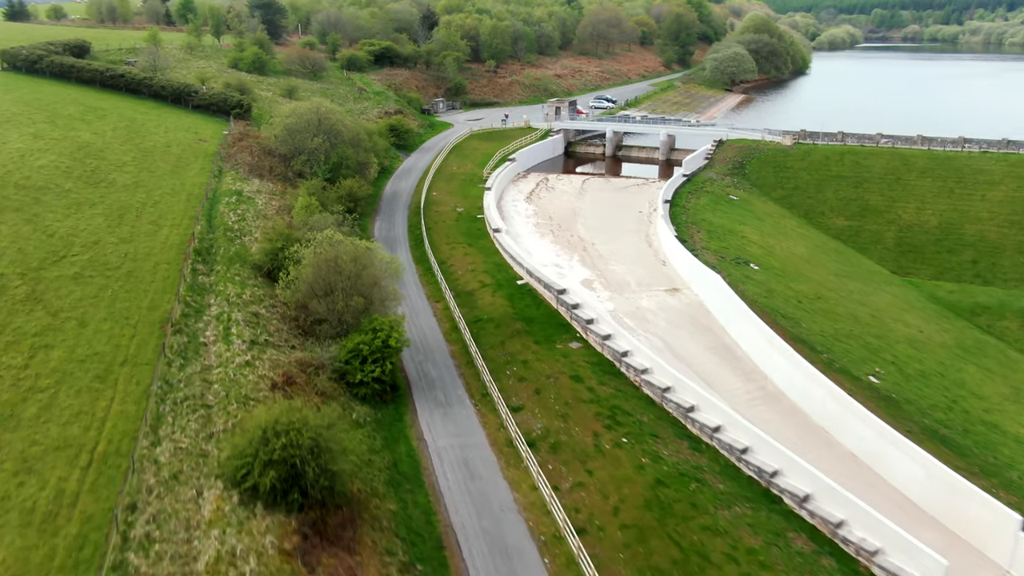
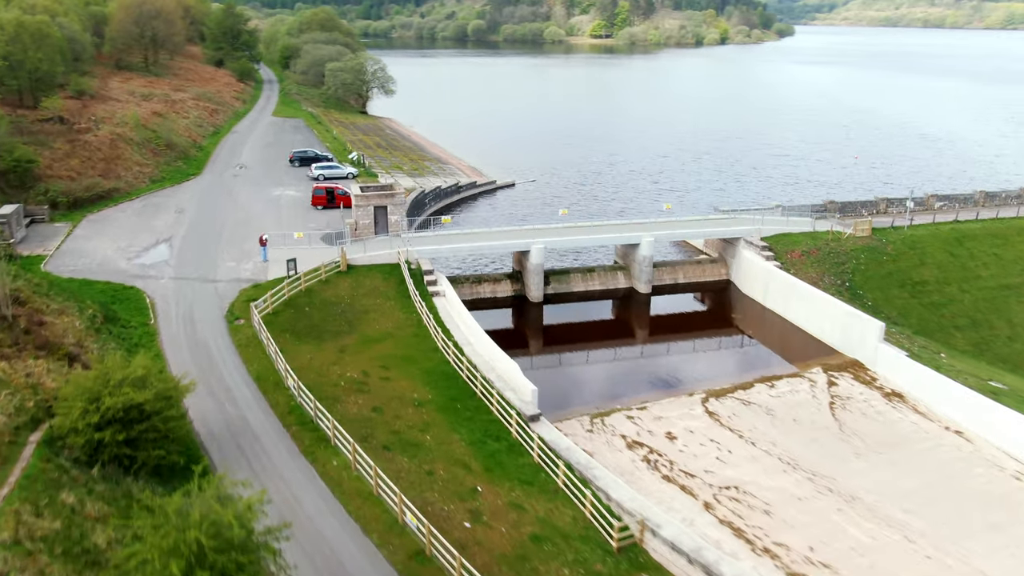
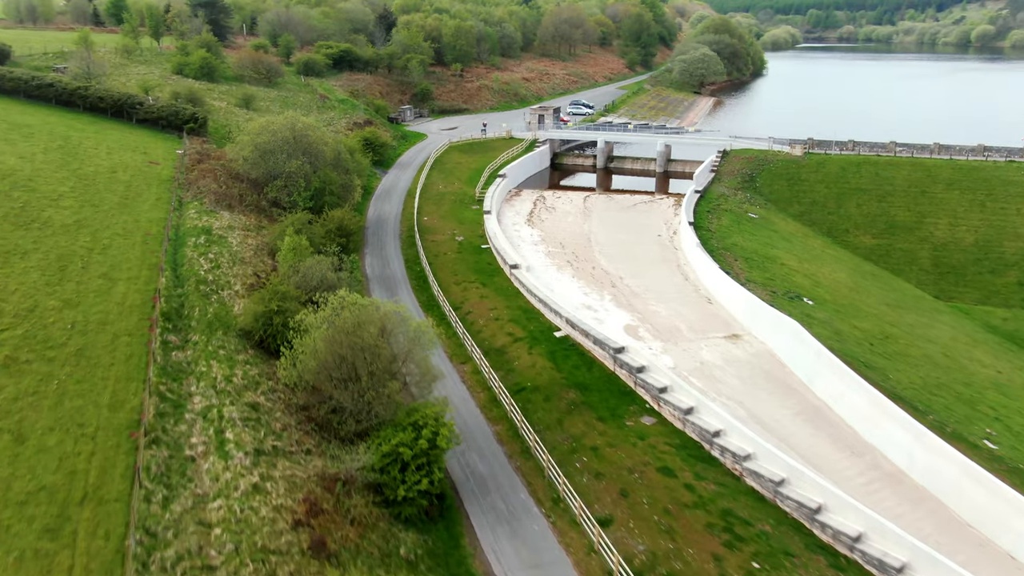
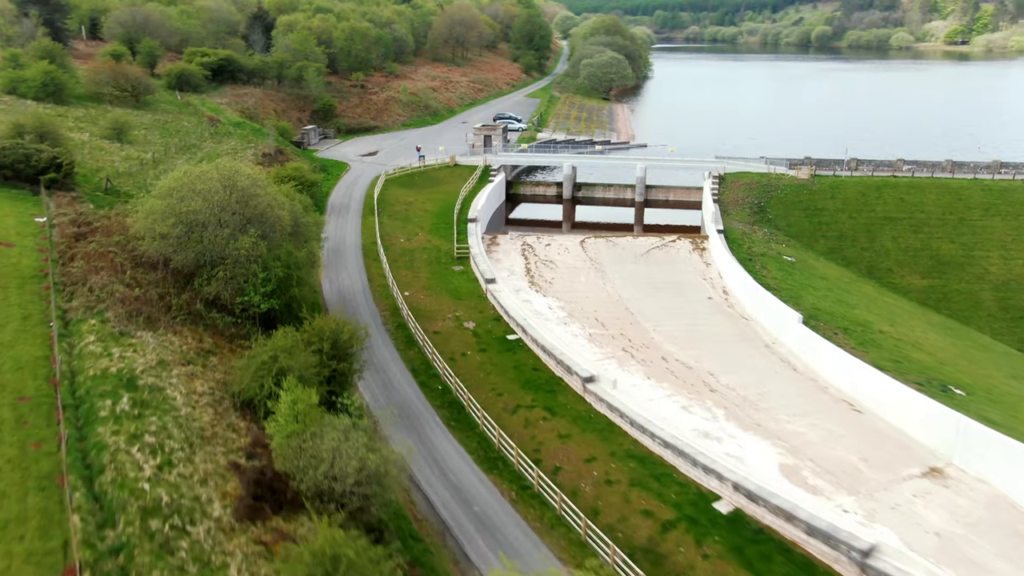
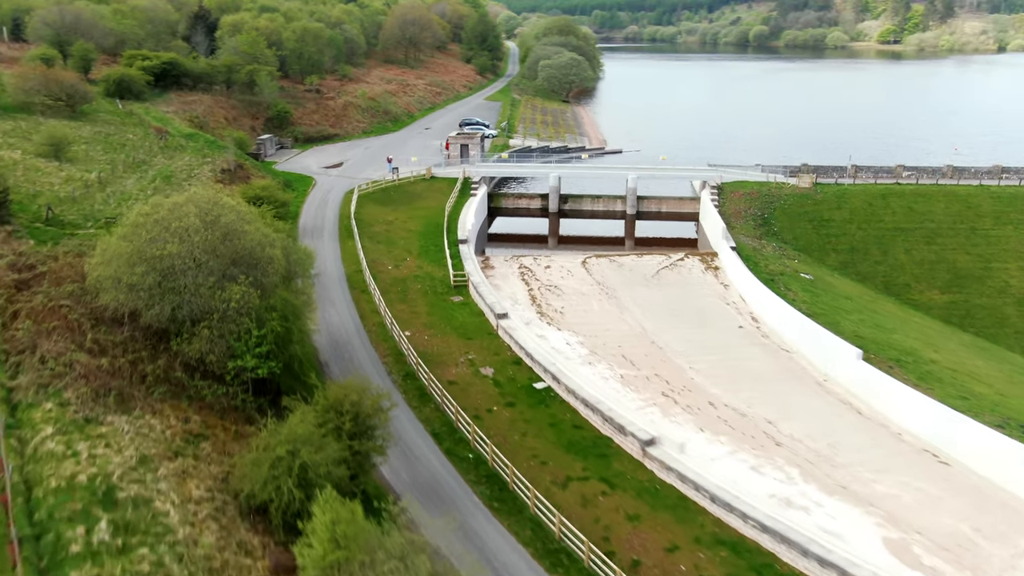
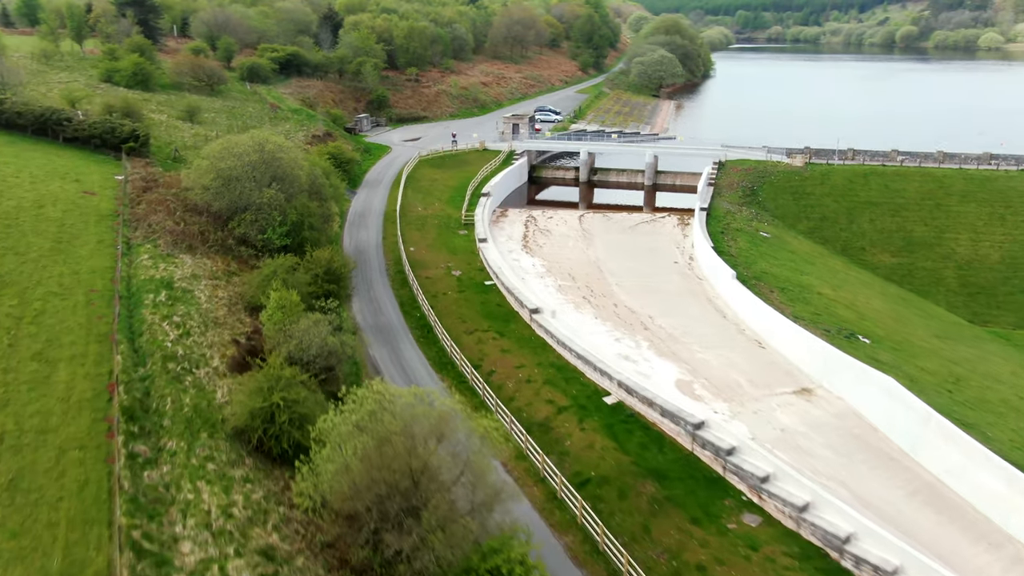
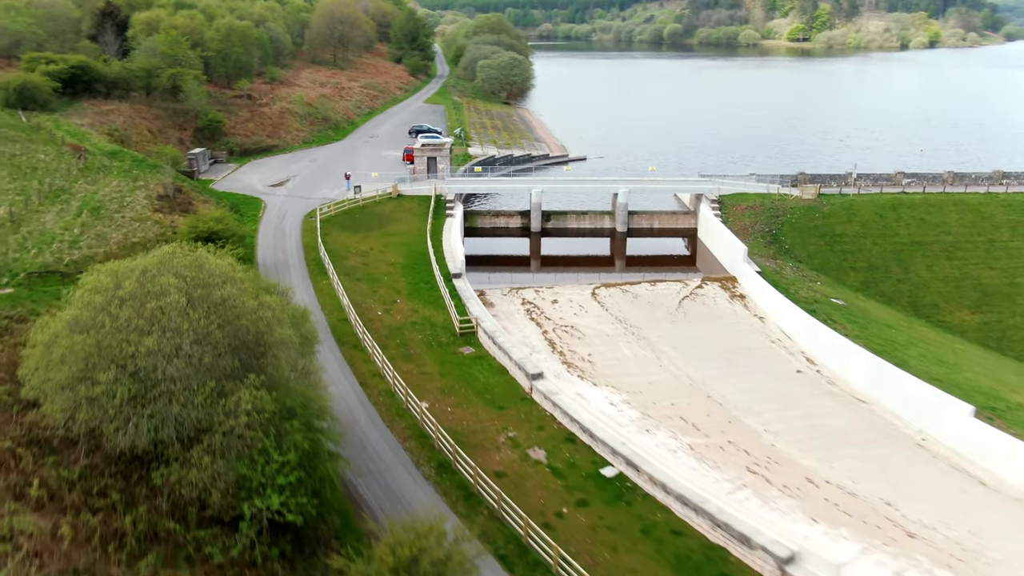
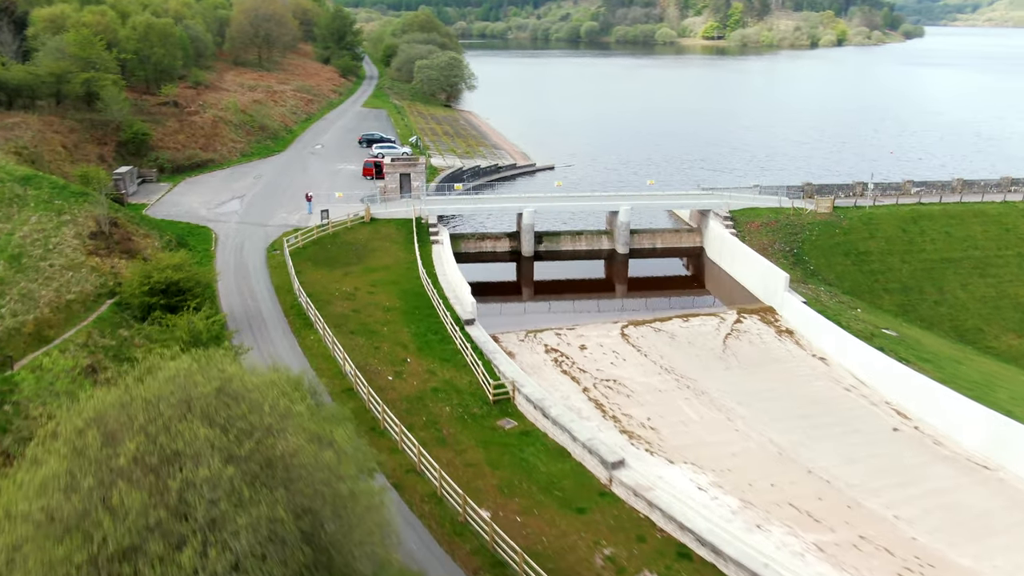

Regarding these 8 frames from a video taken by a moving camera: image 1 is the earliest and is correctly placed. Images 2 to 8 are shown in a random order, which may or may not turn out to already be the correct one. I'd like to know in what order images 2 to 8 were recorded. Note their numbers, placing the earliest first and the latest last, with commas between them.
3, 6, 4, 5, 7, 8, 2
